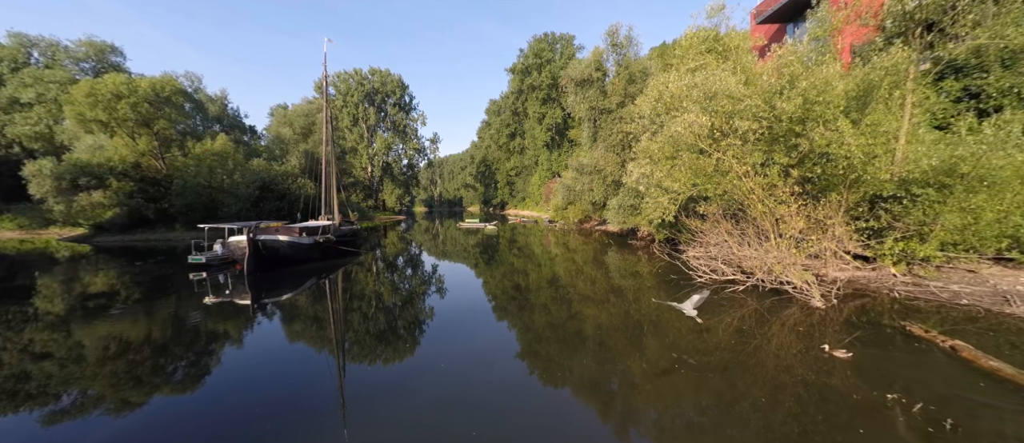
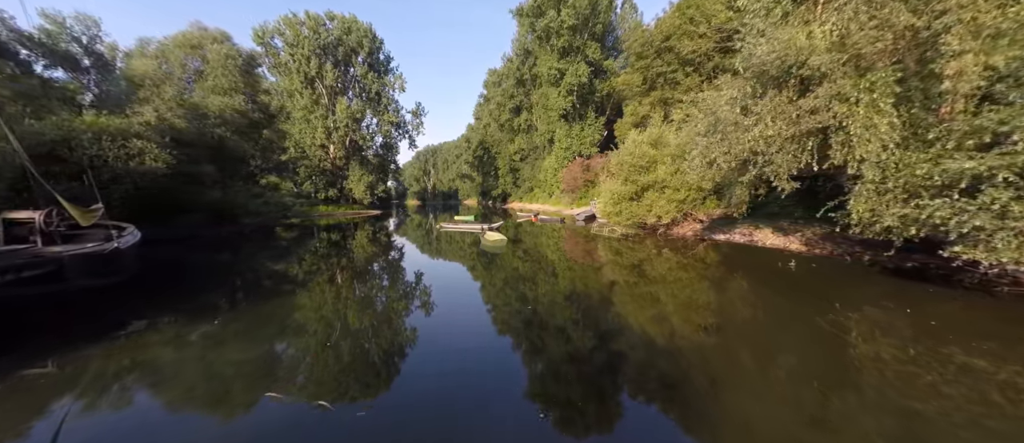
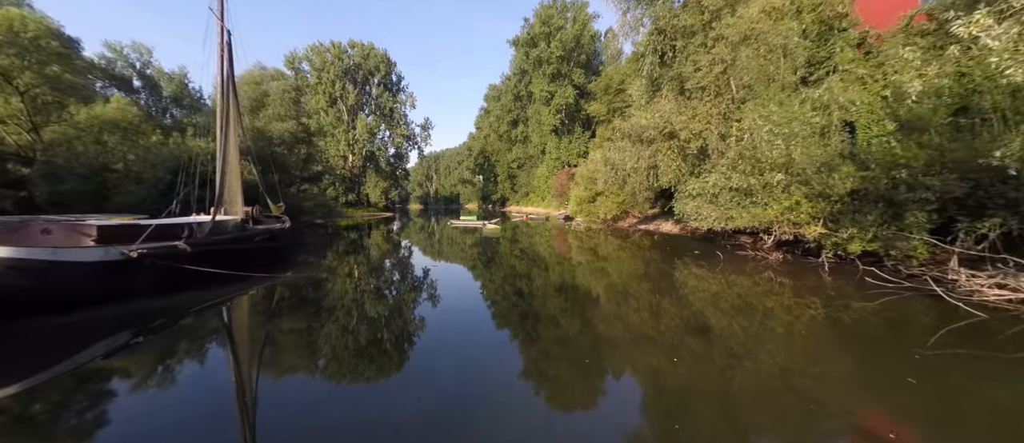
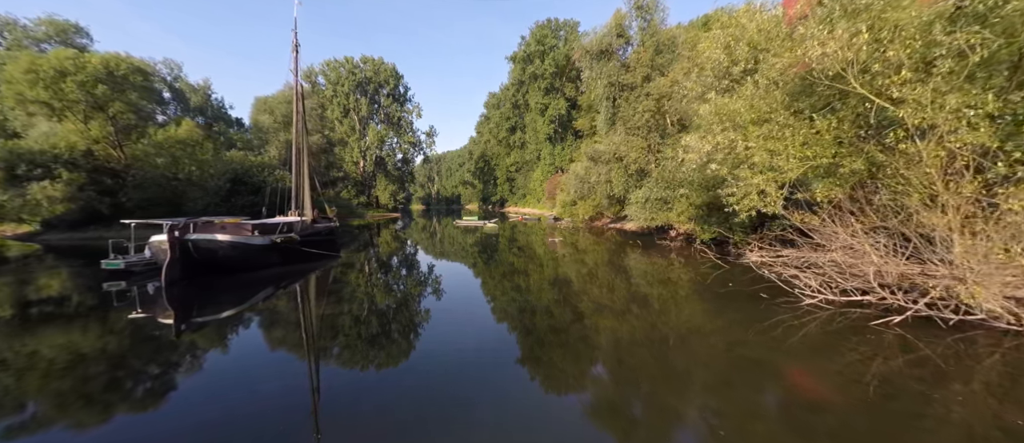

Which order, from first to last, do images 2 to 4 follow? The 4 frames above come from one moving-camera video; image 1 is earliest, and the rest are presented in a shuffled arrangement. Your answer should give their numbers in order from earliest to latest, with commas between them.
4, 3, 2
